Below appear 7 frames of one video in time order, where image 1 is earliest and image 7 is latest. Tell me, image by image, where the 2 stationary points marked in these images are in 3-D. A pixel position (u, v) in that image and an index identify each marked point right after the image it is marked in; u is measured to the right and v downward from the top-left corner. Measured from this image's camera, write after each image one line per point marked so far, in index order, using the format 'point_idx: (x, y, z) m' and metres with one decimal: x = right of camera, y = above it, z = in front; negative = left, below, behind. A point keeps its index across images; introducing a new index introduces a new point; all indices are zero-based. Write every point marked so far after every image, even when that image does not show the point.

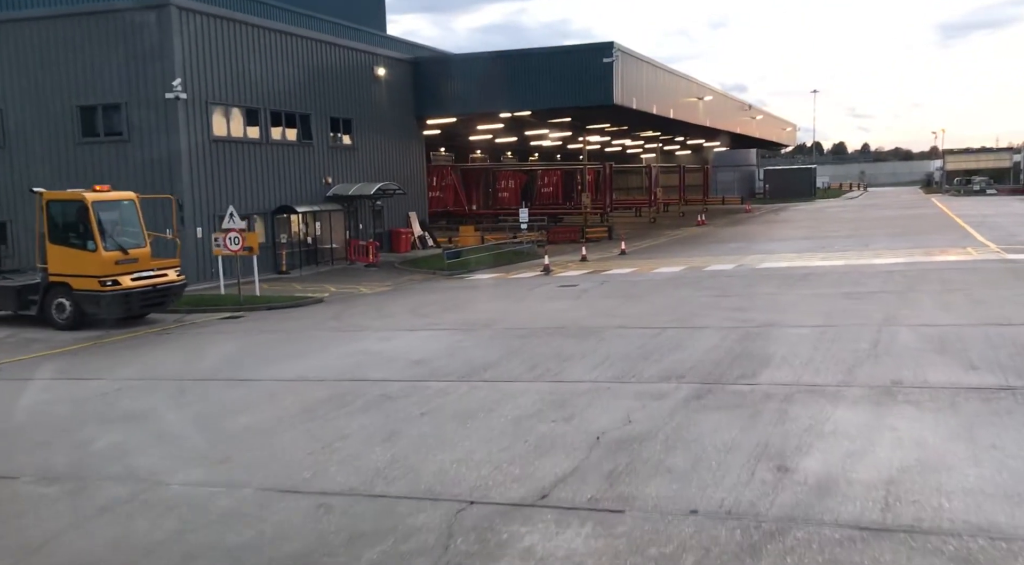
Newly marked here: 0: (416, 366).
0: (-1.2, -1.1, +12.1) m
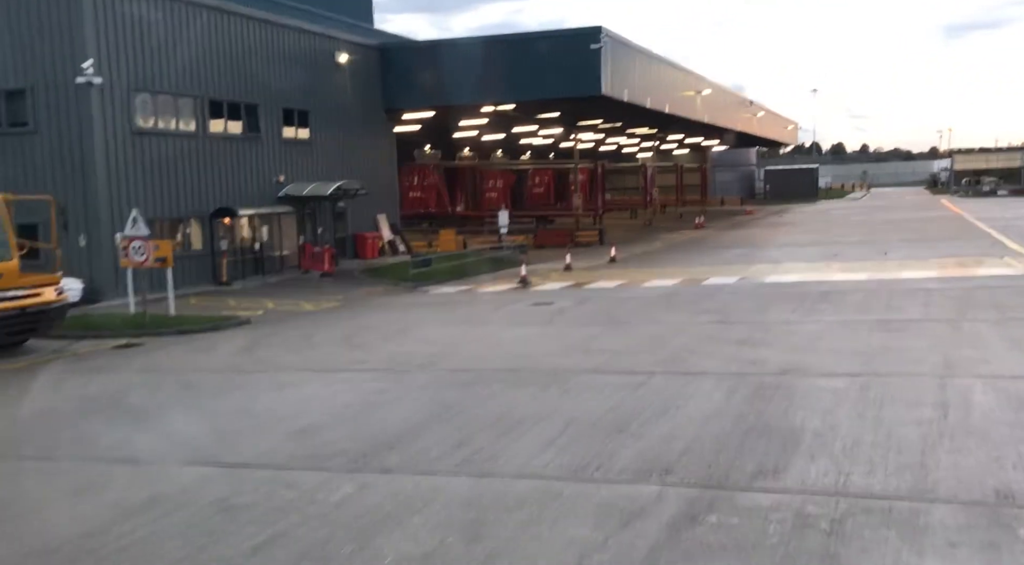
0: (-2.0, -1.4, +8.7) m
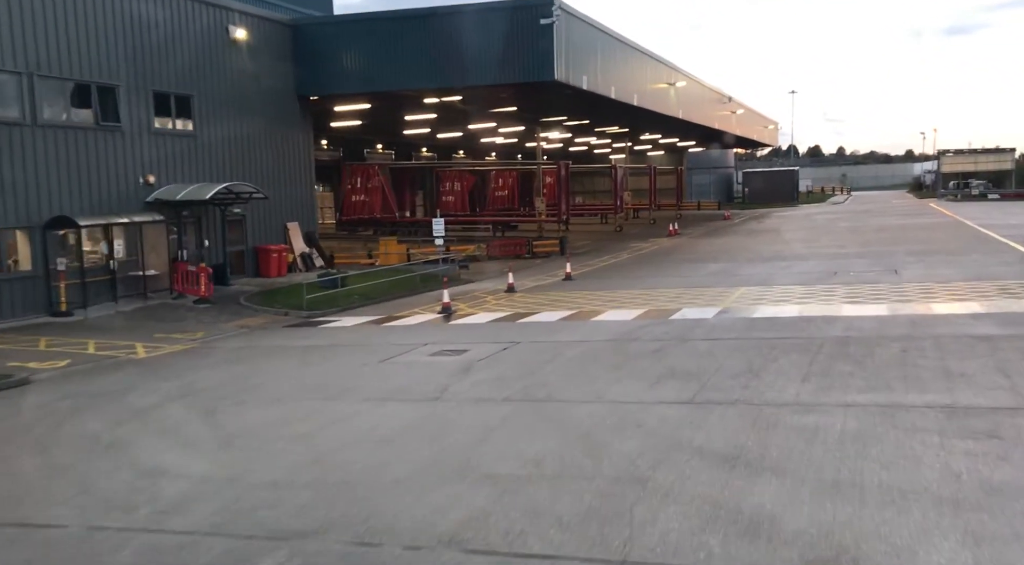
0: (-3.3, -2.0, +3.4) m
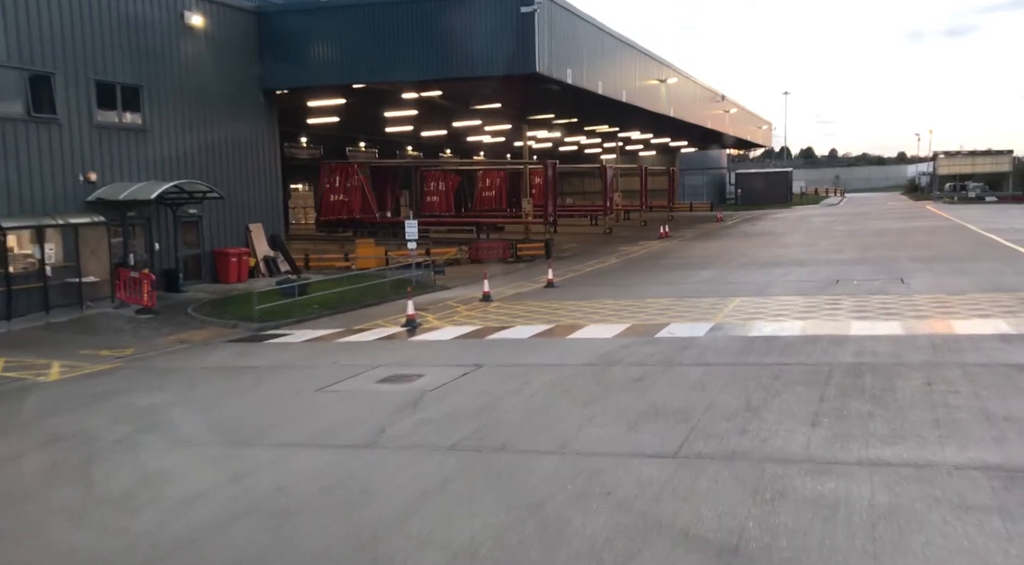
0: (-3.7, -2.2, +1.5) m
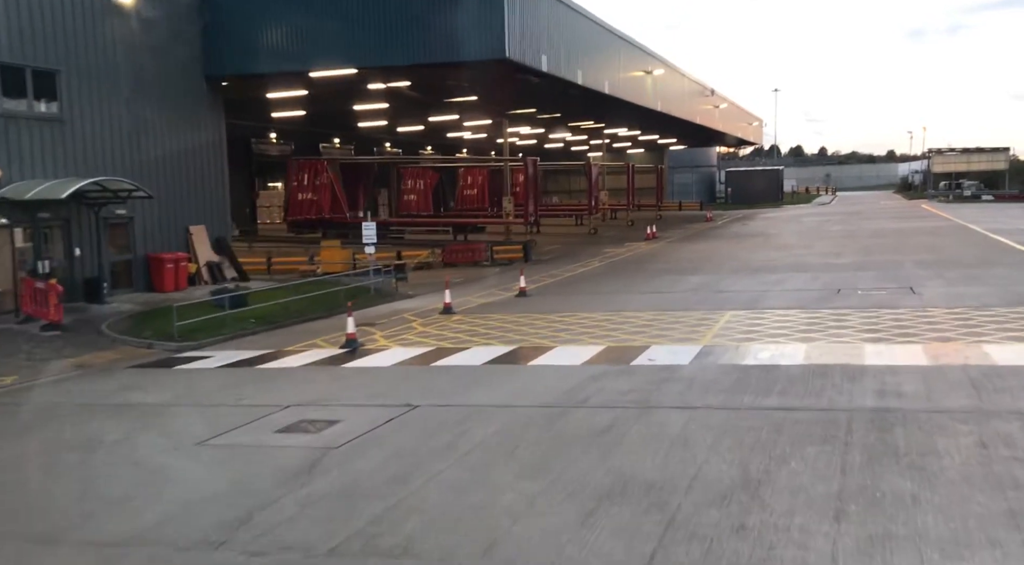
0: (-4.2, -2.5, -1.0) m
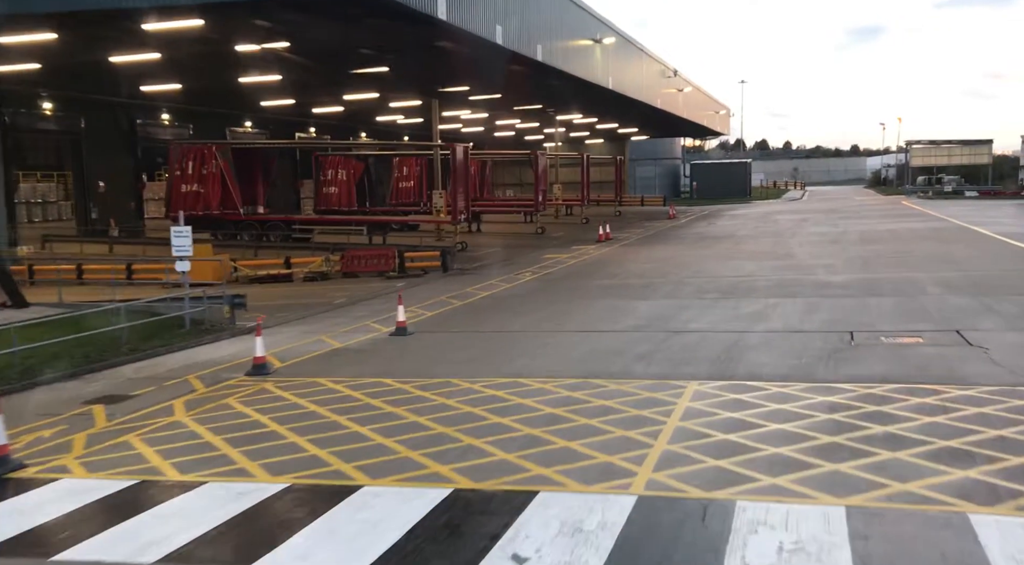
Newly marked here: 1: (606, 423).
0: (-5.6, -3.2, -7.9) m
1: (+0.9, -1.4, +9.0) m
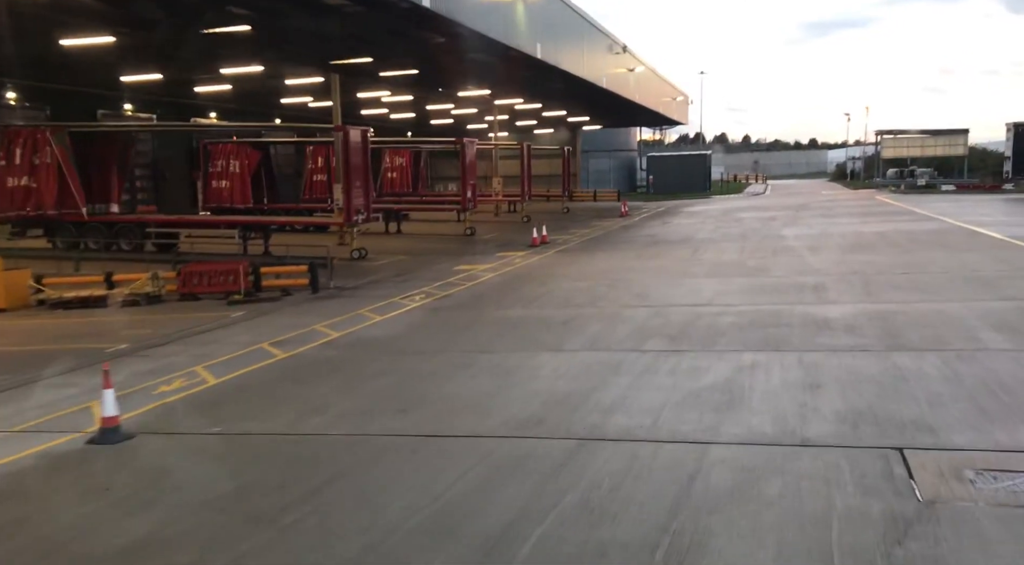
0: (-6.6, -4.1, -15.0) m
1: (-0.8, -2.1, +2.2) m
